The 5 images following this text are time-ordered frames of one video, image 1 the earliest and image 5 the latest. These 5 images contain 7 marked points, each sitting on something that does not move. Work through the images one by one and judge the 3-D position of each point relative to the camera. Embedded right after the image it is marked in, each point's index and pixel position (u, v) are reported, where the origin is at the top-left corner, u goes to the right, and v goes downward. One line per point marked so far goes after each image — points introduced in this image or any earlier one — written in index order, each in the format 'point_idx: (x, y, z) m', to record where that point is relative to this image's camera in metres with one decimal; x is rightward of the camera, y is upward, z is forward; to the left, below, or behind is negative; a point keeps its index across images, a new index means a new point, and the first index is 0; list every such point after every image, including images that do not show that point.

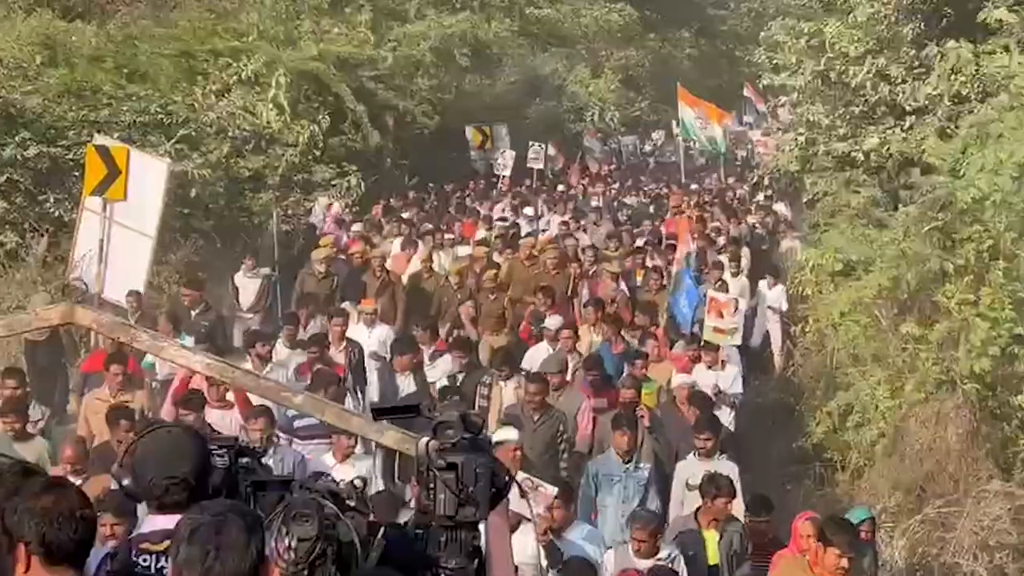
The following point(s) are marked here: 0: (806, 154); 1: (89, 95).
0: (+2.2, +1.0, +10.5) m
1: (-3.8, +1.7, +12.6) m
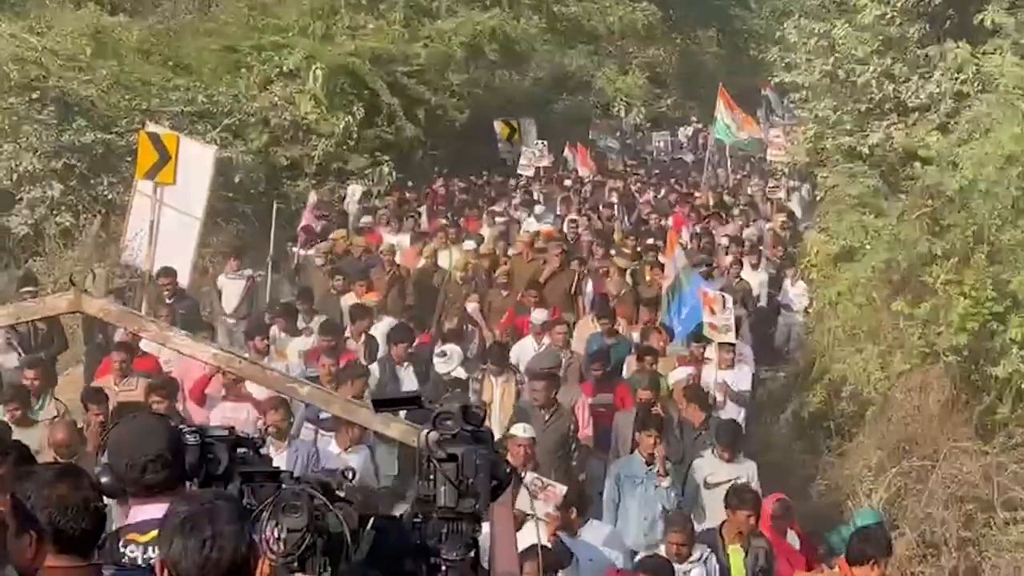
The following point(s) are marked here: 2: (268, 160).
0: (+2.4, +1.1, +11.1) m
1: (-3.6, +1.9, +13.4) m
2: (-2.4, +1.2, +13.7) m
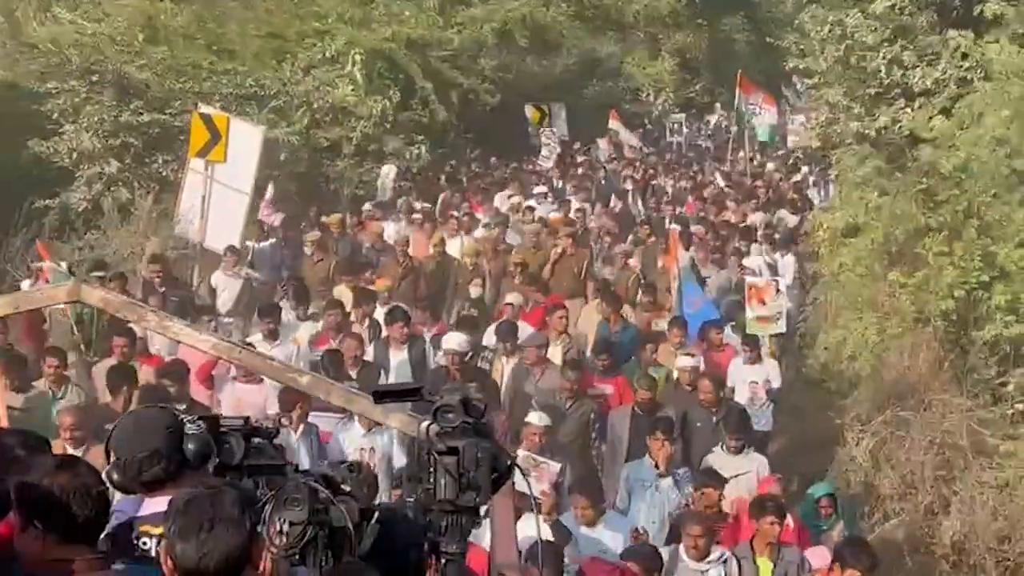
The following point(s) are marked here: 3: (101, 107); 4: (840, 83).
0: (+2.6, +1.3, +11.8) m
1: (-3.3, +2.2, +14.1) m
2: (-2.1, +1.5, +14.5) m
3: (-4.0, +1.8, +13.9) m
4: (+2.7, +1.7, +11.6) m
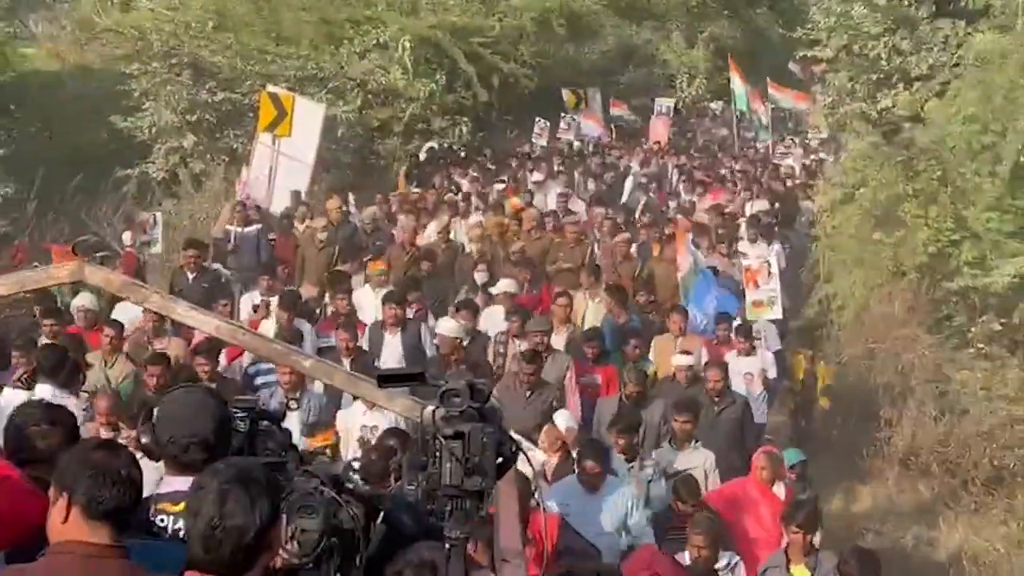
0: (+3.0, +1.6, +13.0) m
1: (-2.9, +2.6, +15.5) m
2: (-1.7, +1.9, +15.8) m
3: (-3.6, +2.2, +15.3) m
4: (+3.0, +2.0, +12.8) m
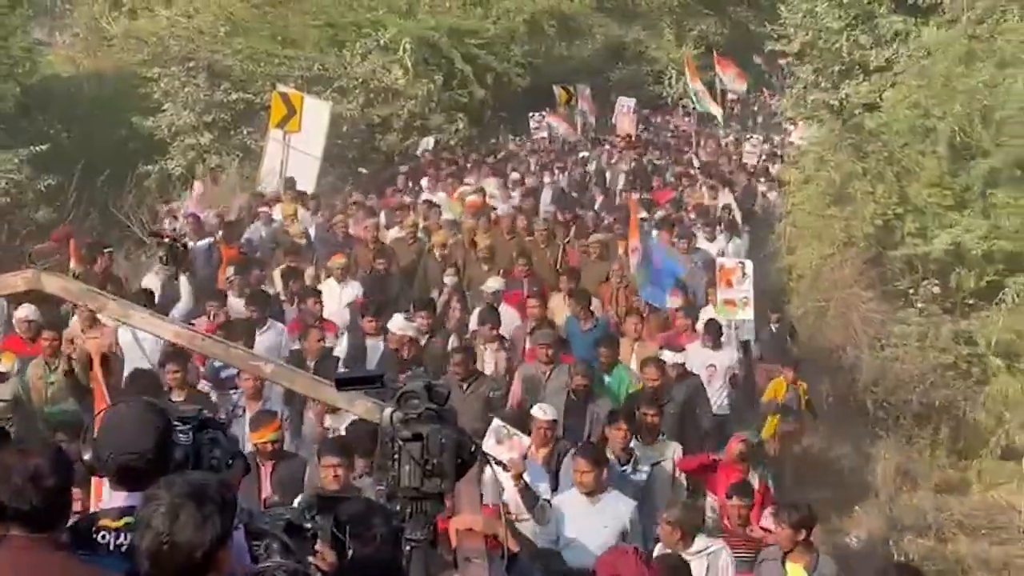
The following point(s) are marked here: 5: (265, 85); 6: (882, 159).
0: (+2.9, +1.8, +14.1) m
1: (-3.0, +2.7, +16.6) m
2: (-1.8, +2.1, +16.9) m
3: (-3.7, +2.3, +16.4) m
4: (+2.9, +2.2, +13.9) m
5: (-2.9, +2.4, +16.3) m
6: (+2.8, +1.0, +10.6) m
